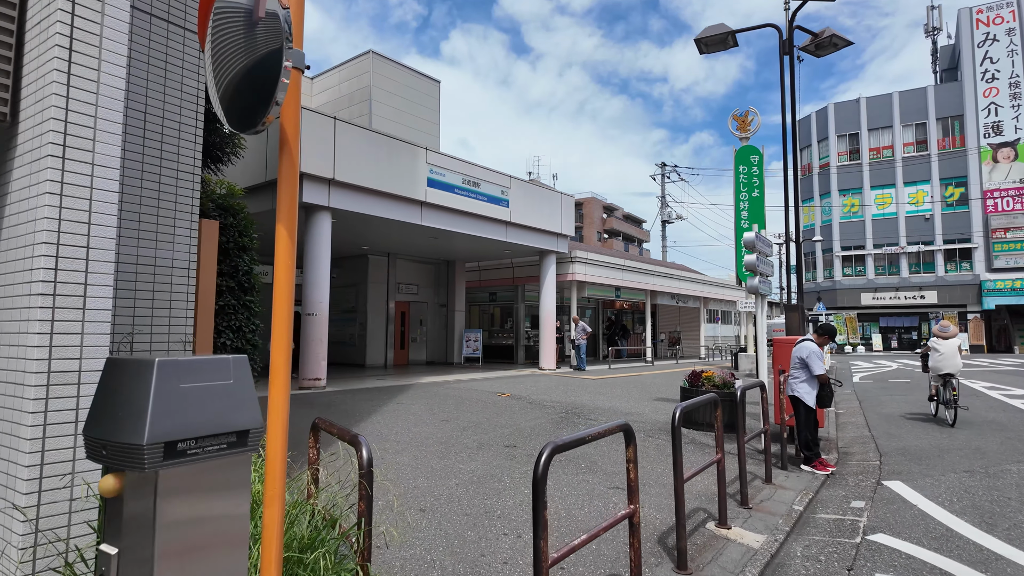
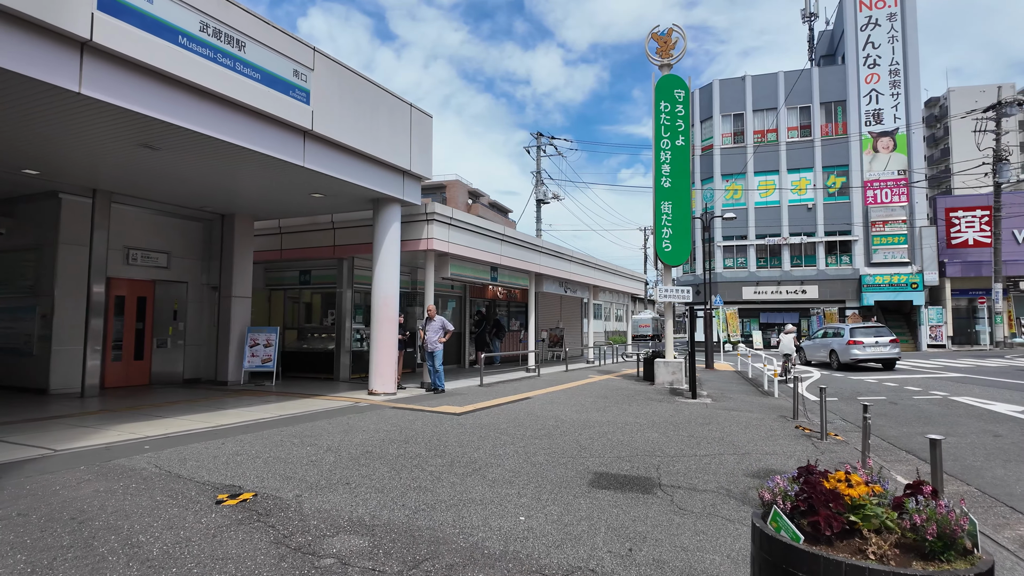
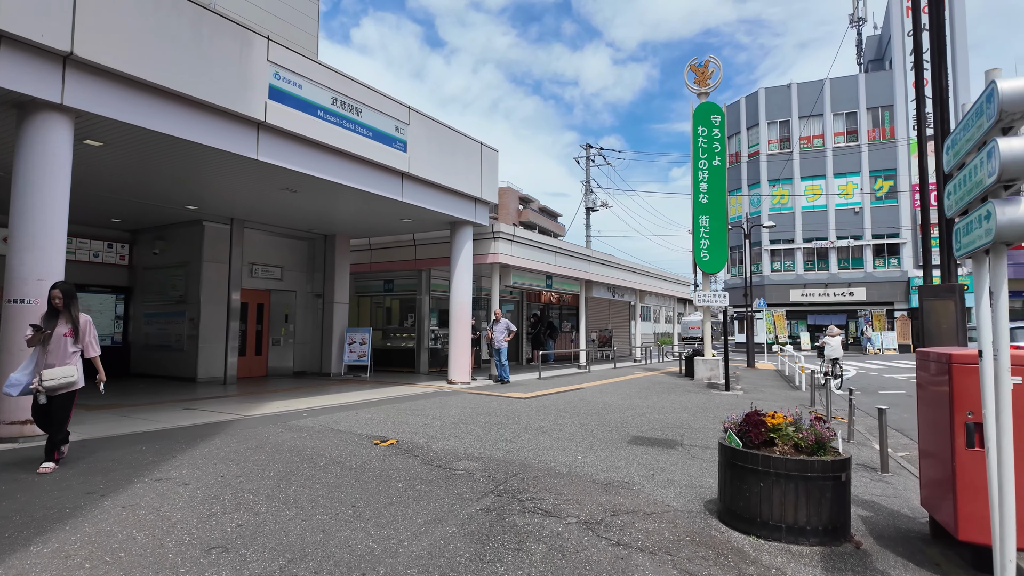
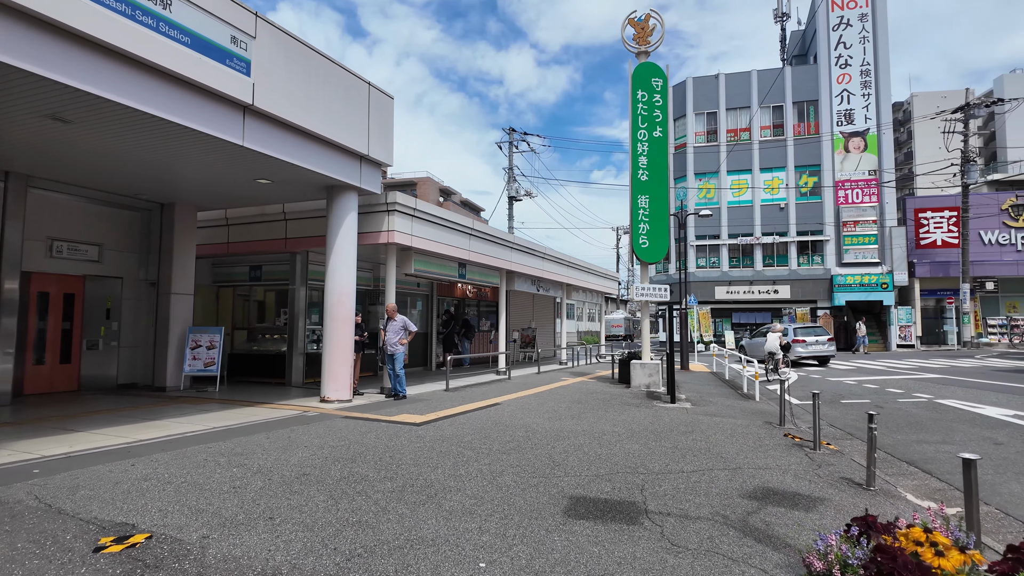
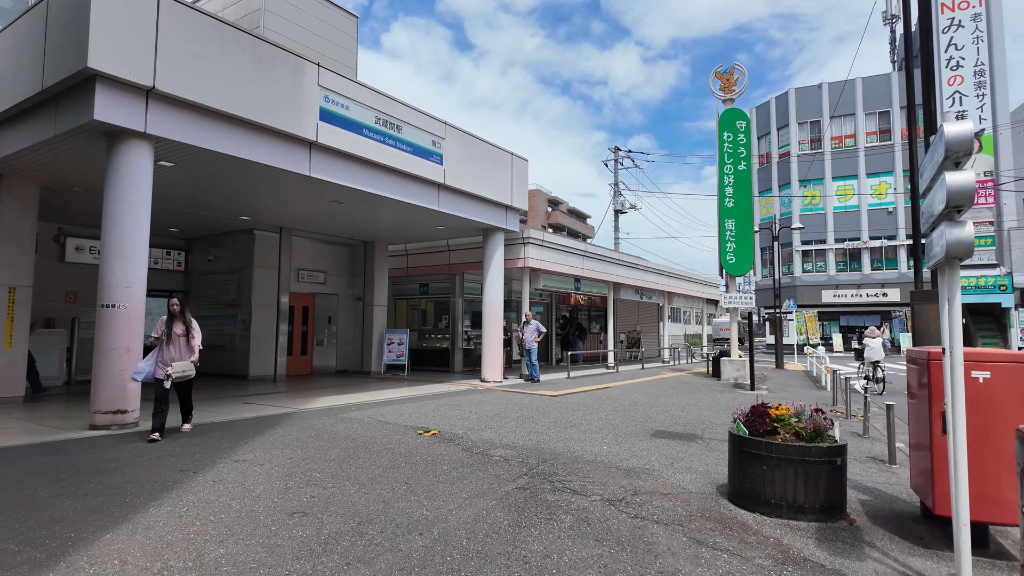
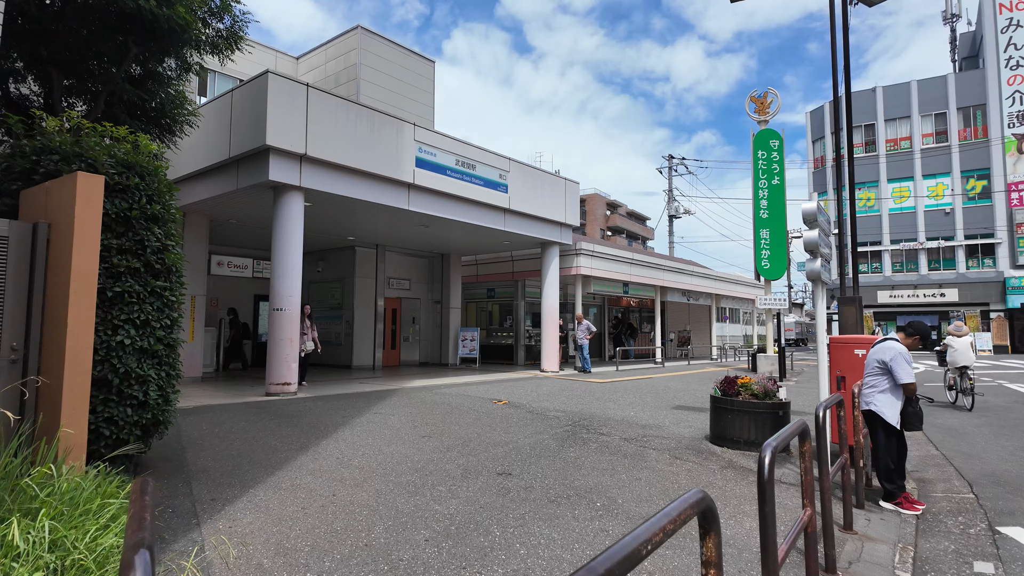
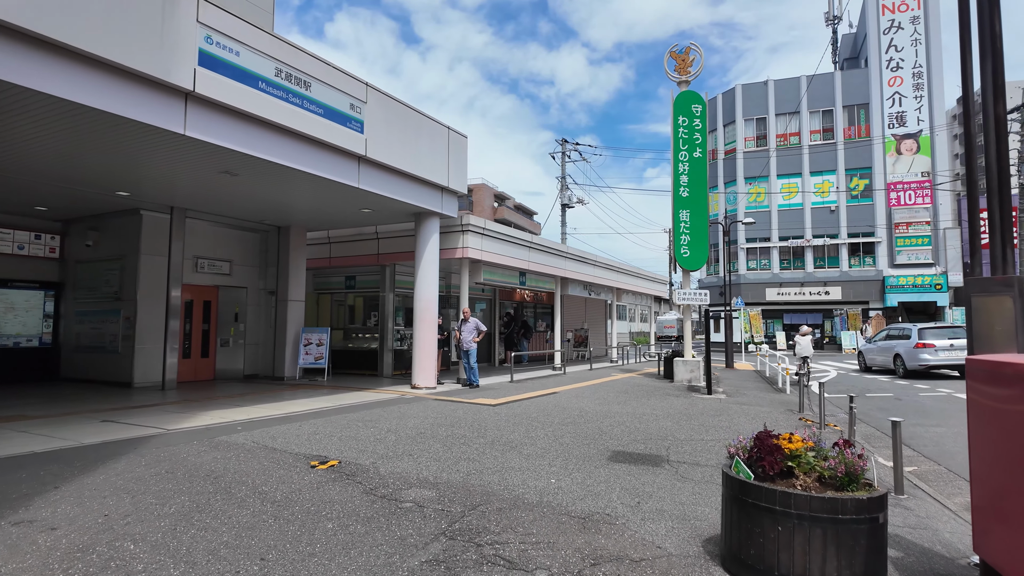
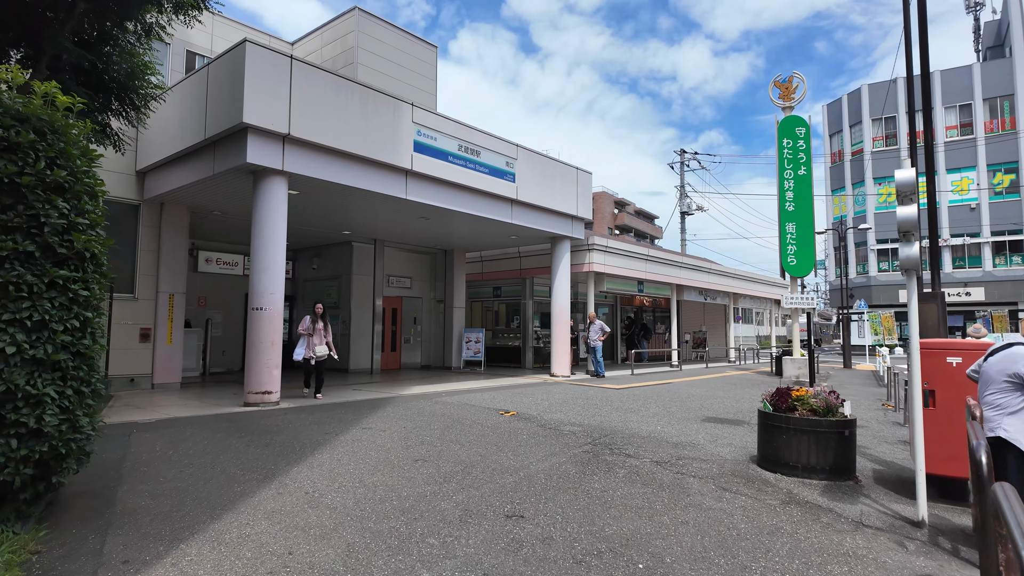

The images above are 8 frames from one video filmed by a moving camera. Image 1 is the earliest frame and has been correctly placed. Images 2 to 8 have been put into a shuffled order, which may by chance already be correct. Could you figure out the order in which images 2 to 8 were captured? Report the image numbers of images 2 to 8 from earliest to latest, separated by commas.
6, 8, 5, 3, 7, 2, 4
